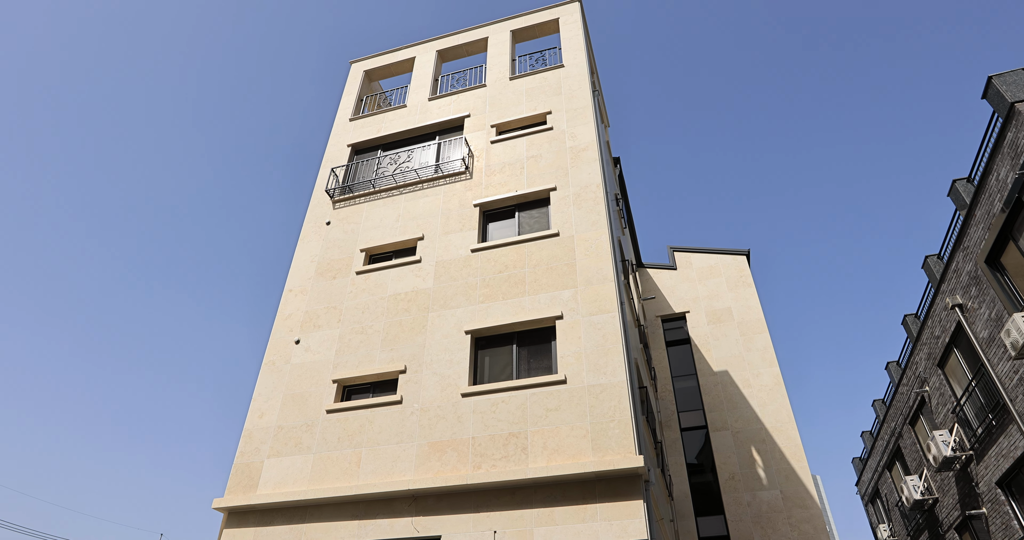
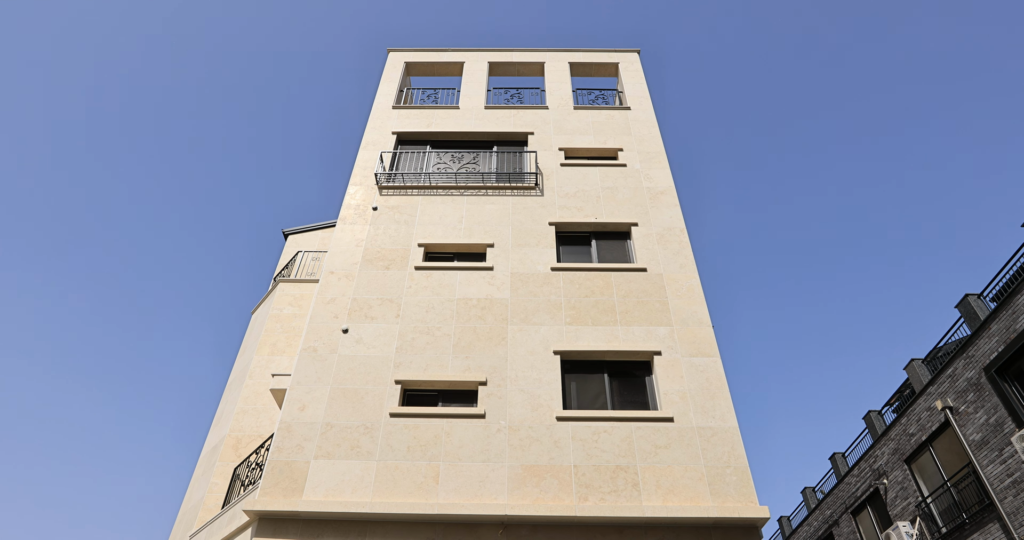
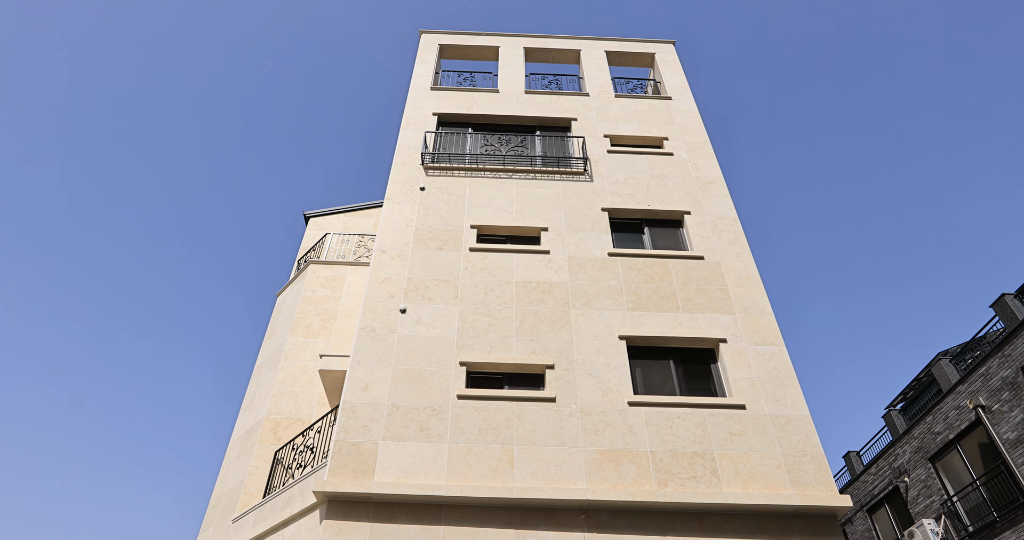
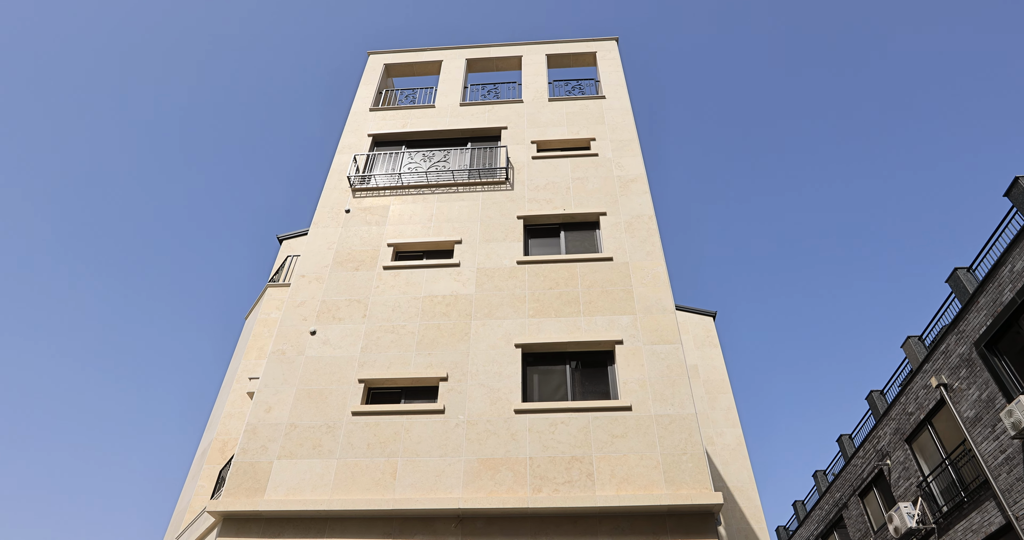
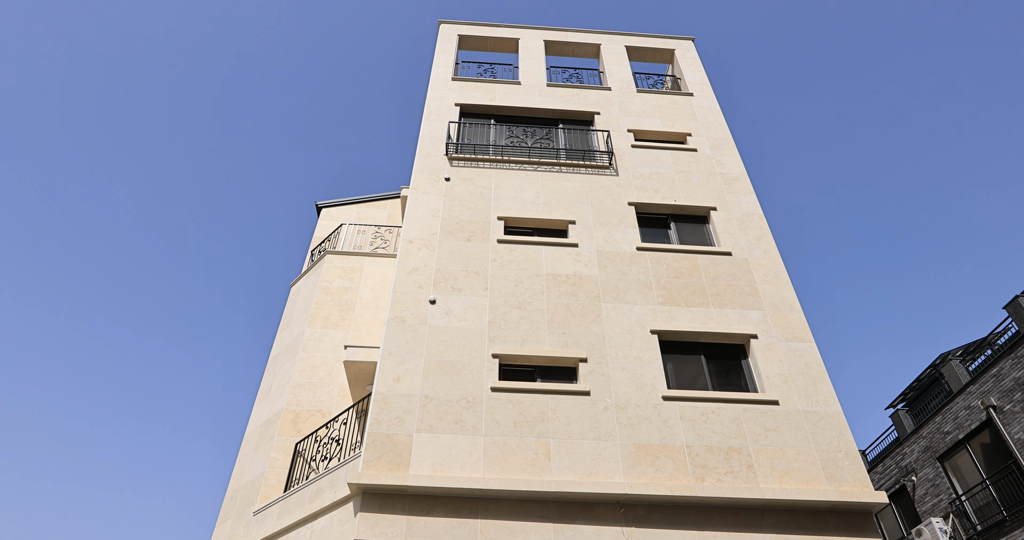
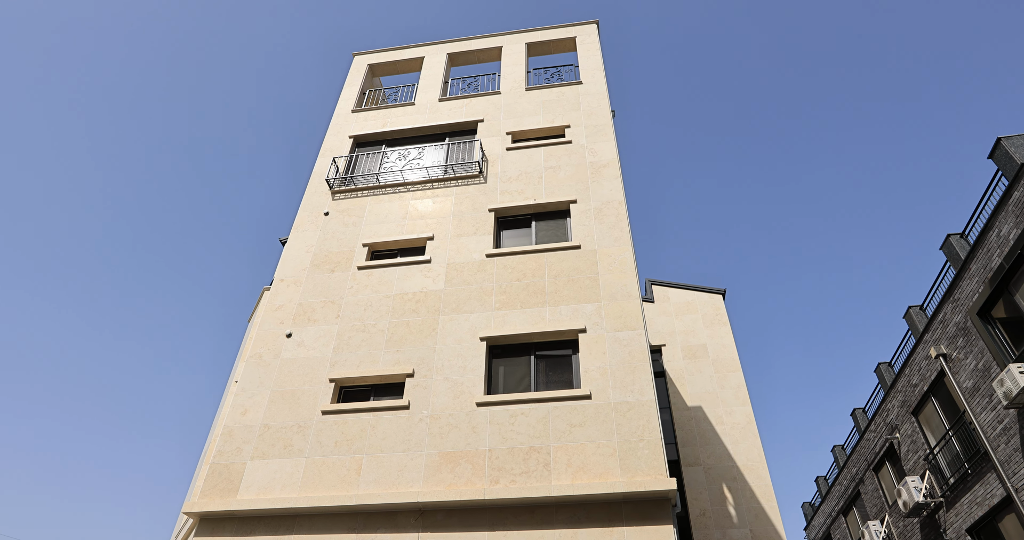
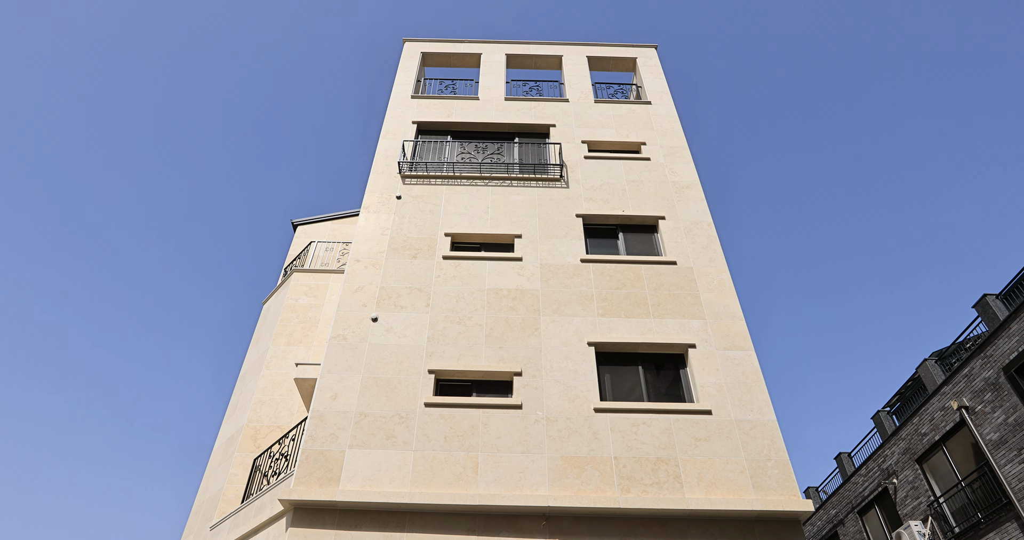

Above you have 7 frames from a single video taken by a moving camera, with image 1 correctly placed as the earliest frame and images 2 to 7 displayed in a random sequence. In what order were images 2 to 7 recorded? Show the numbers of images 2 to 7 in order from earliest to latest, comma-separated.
6, 4, 2, 7, 3, 5
